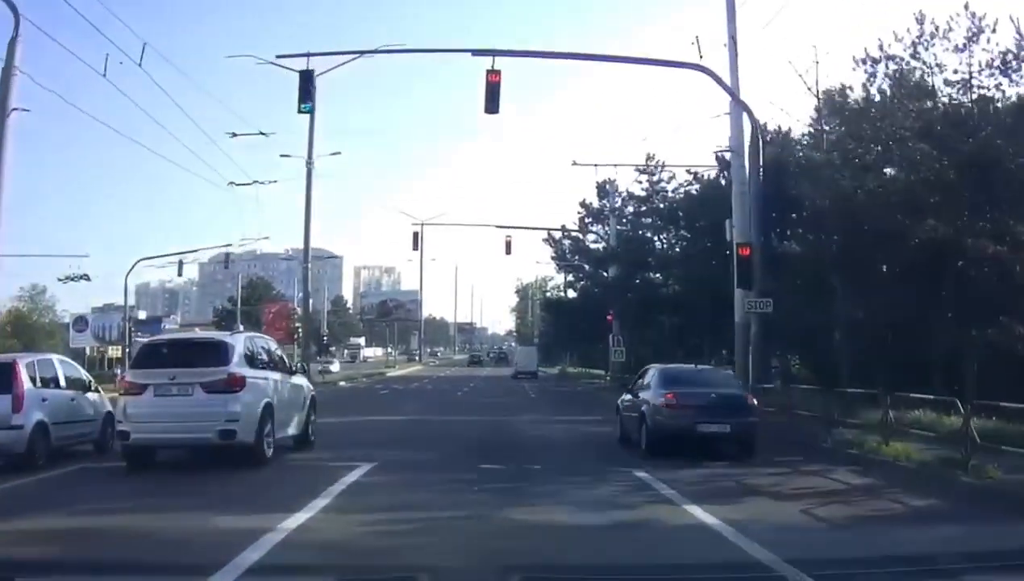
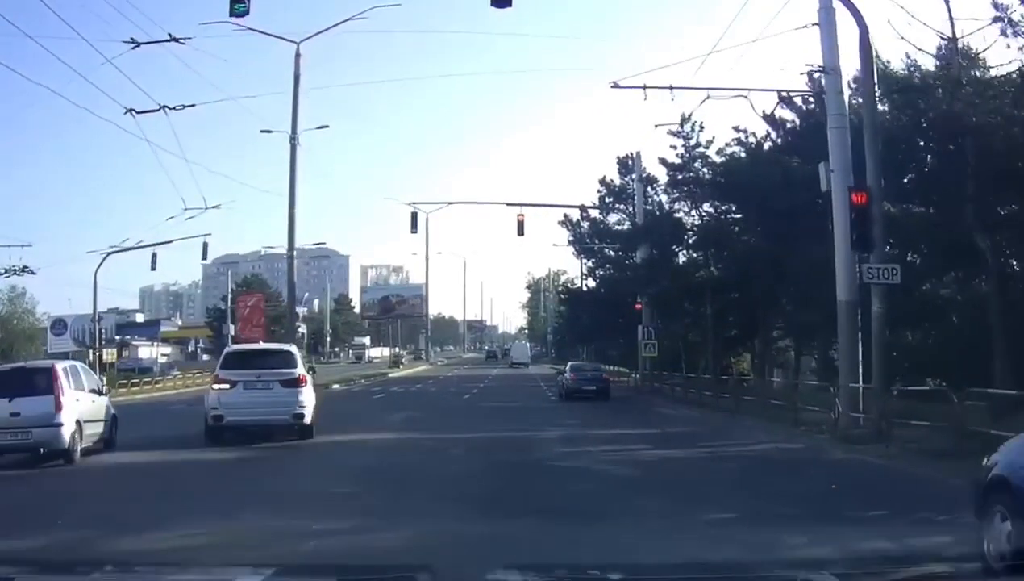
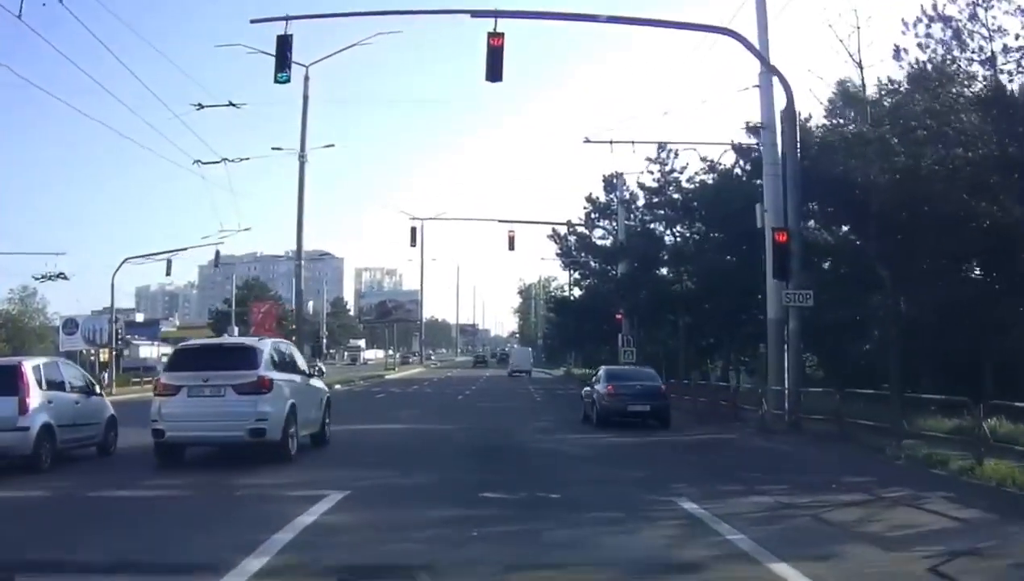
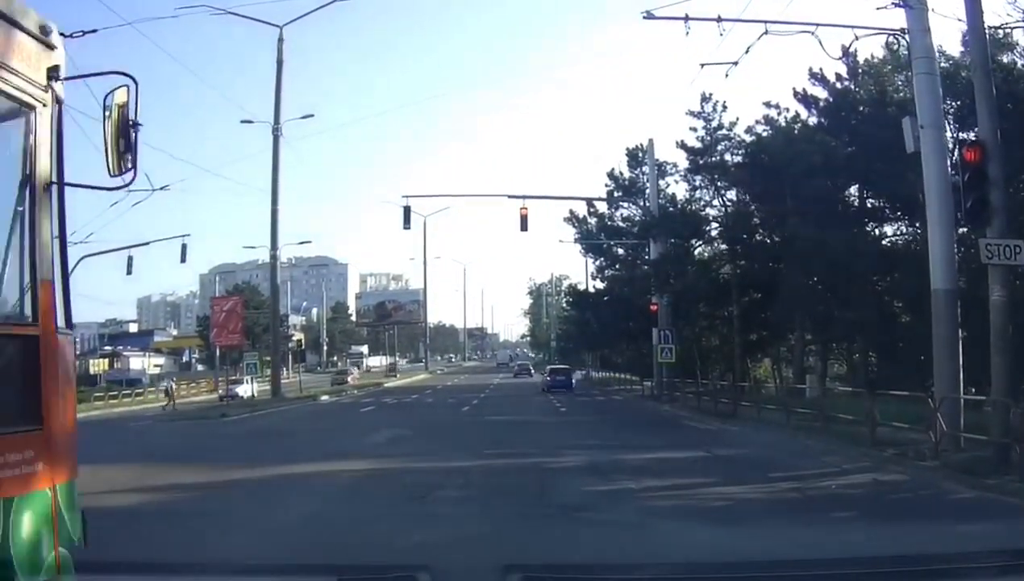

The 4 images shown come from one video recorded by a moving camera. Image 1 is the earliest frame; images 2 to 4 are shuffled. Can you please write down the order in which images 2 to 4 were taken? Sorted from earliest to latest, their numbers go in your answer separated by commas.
3, 2, 4
